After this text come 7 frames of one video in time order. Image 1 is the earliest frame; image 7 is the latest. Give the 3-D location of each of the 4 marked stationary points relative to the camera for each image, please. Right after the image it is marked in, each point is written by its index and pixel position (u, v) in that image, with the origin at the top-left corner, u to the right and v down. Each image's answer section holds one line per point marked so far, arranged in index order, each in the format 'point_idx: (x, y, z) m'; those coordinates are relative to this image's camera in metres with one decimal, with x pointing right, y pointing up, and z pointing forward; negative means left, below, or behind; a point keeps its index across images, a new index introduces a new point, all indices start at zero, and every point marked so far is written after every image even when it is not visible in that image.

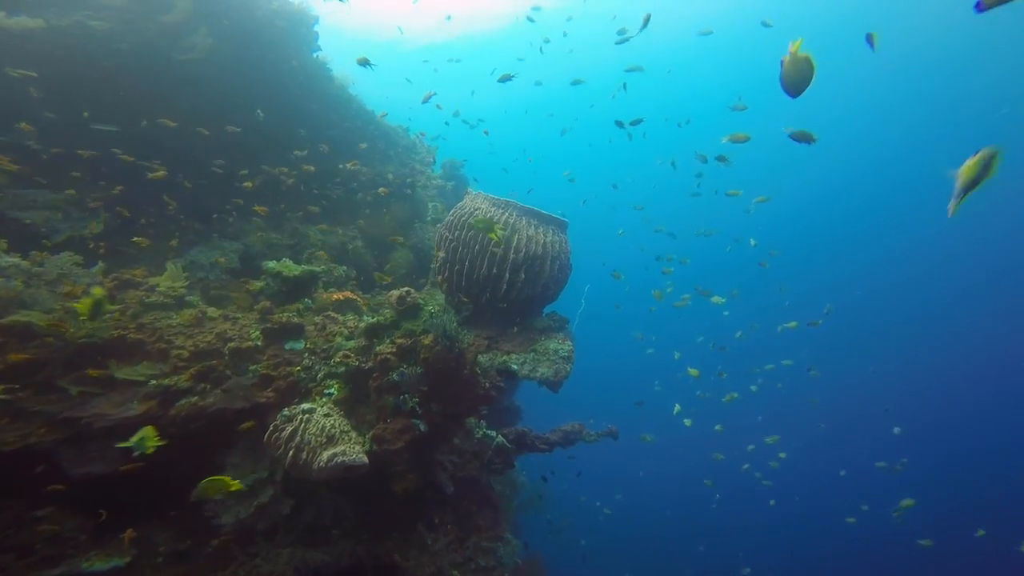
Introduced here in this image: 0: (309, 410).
0: (-2.5, -1.5, +5.5) m
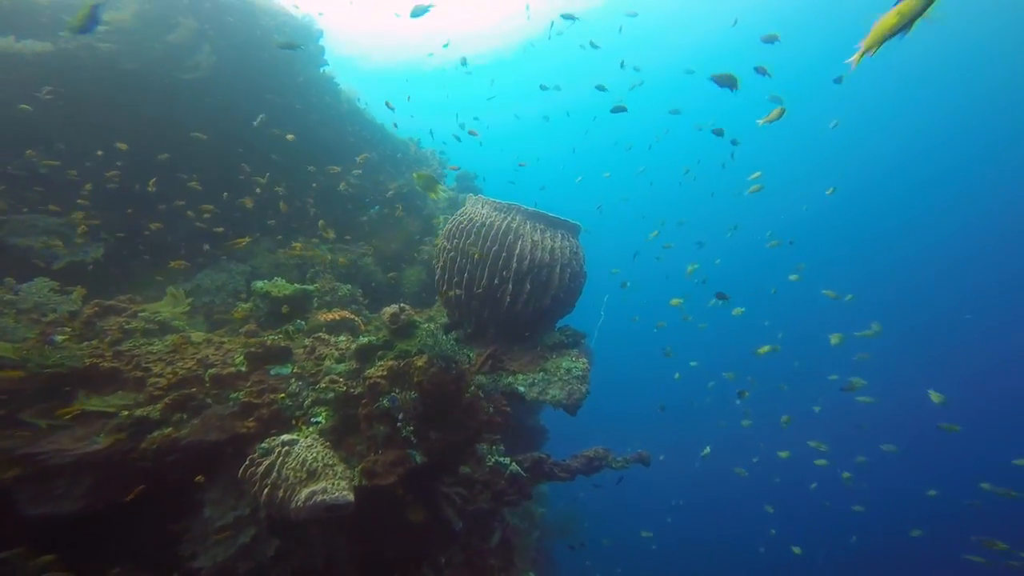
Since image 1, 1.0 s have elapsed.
0: (-2.5, -1.7, +5.0) m
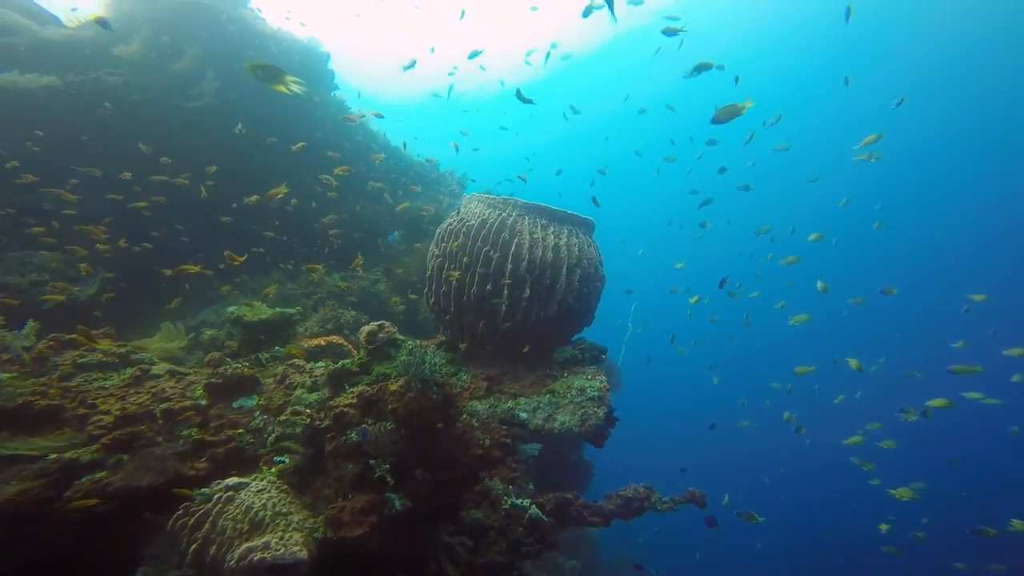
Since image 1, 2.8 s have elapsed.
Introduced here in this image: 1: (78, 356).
0: (-2.7, -1.9, +4.2) m
1: (-5.2, -0.8, +5.2) m
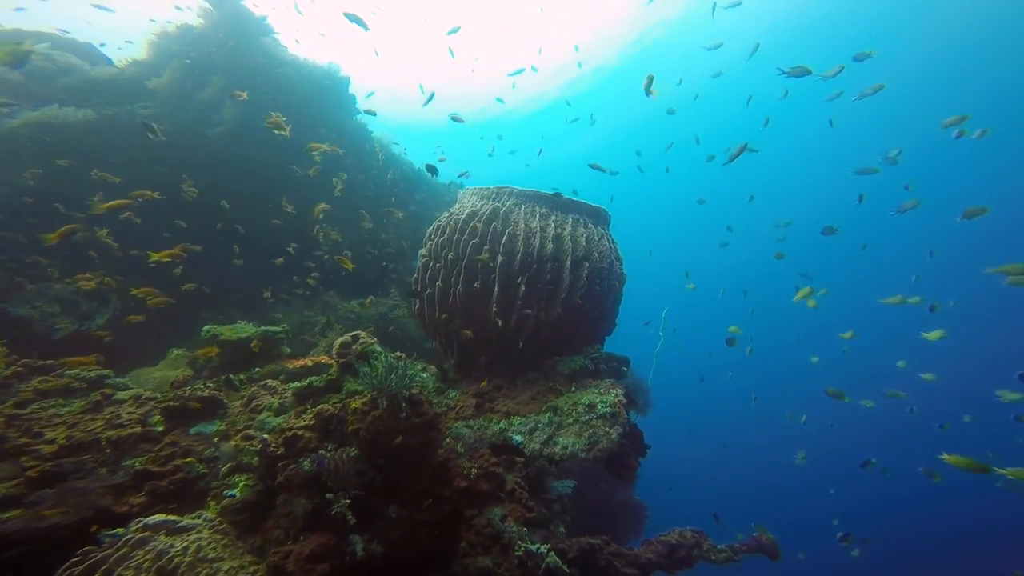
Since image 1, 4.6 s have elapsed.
0: (-2.8, -1.9, +3.5) m
1: (-5.3, -1.1, +4.9) m
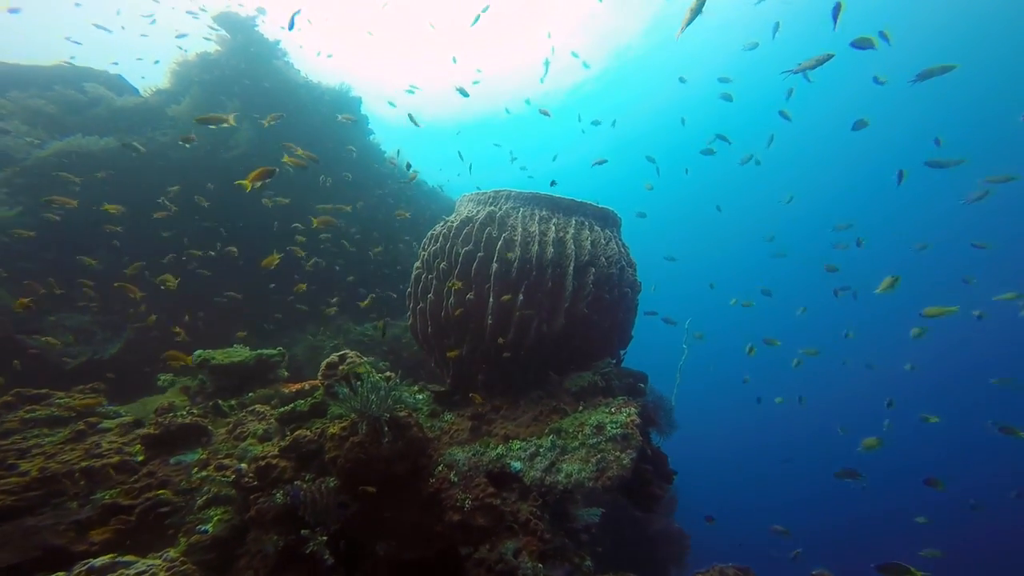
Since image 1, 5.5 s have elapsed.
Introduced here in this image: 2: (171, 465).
0: (-2.9, -2.0, +3.2) m
1: (-5.3, -1.4, +4.8) m
2: (-3.3, -1.7, +4.2) m
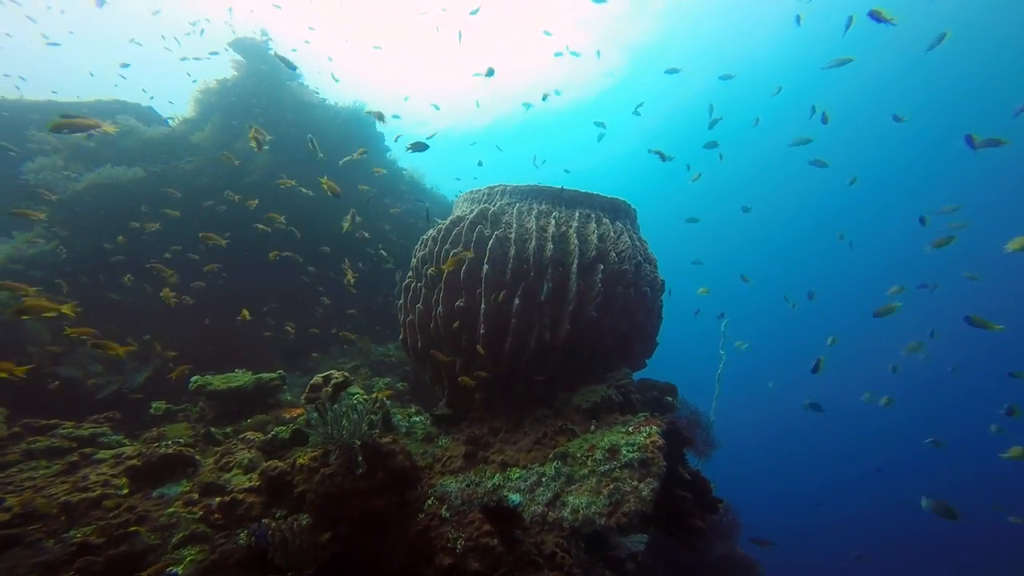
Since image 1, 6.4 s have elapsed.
0: (-2.9, -2.2, +2.9) m
1: (-5.2, -1.7, +4.7) m
2: (-3.2, -1.9, +3.9) m
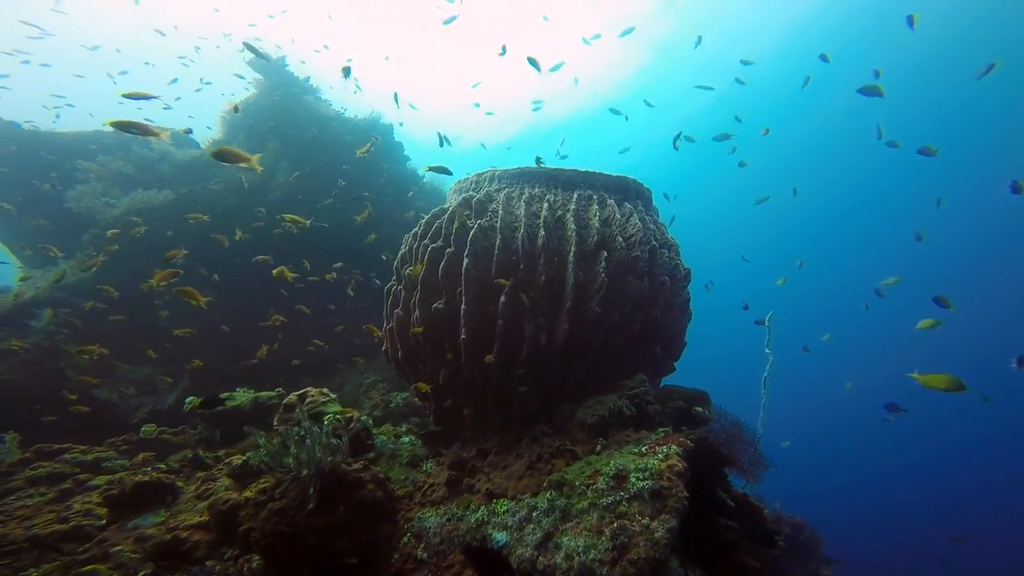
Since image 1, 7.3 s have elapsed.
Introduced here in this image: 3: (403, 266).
0: (-3.0, -2.3, +2.6) m
1: (-5.1, -1.9, +4.7) m
2: (-3.2, -2.1, +3.7) m
3: (-1.0, +0.2, +4.2) m
